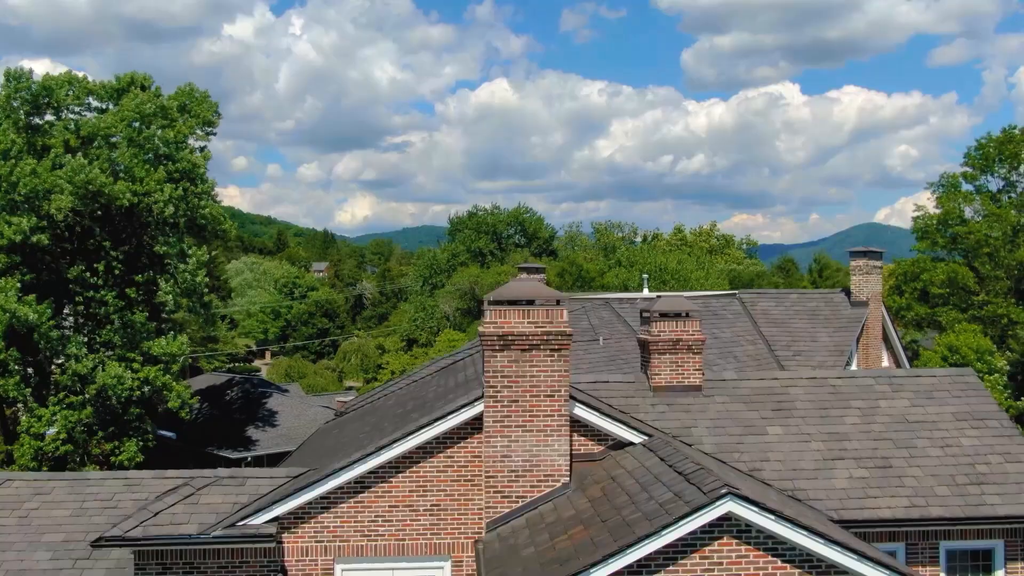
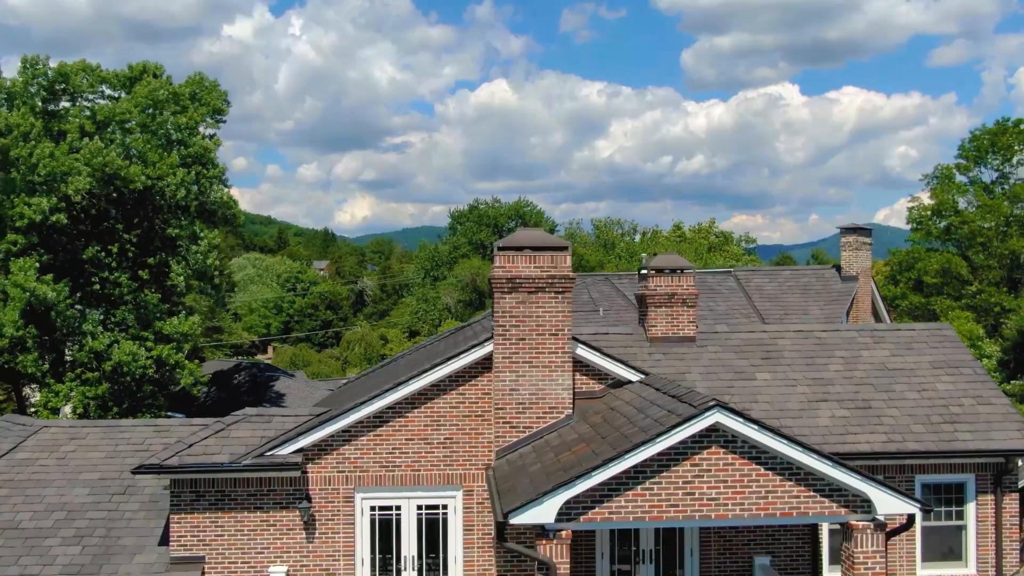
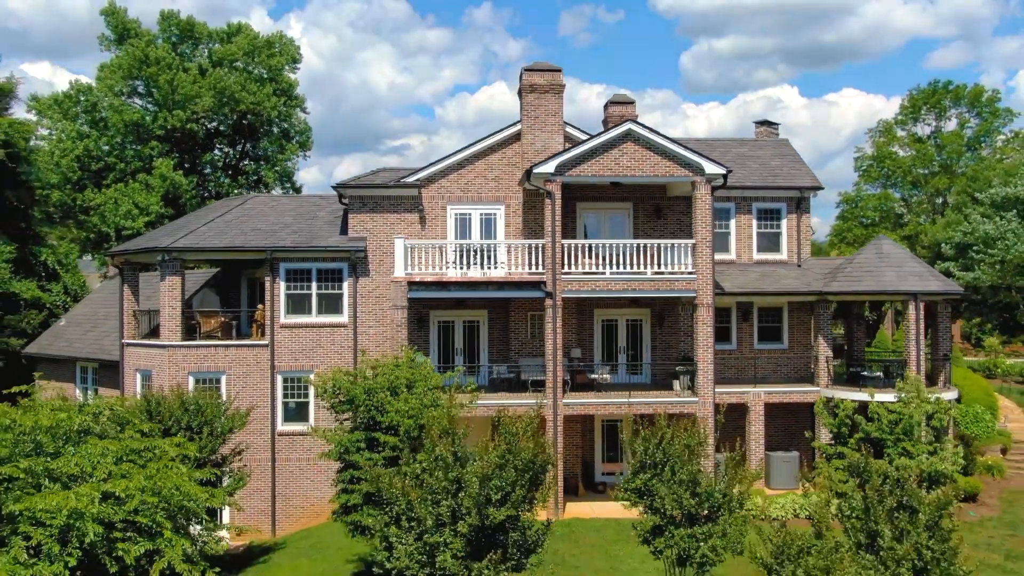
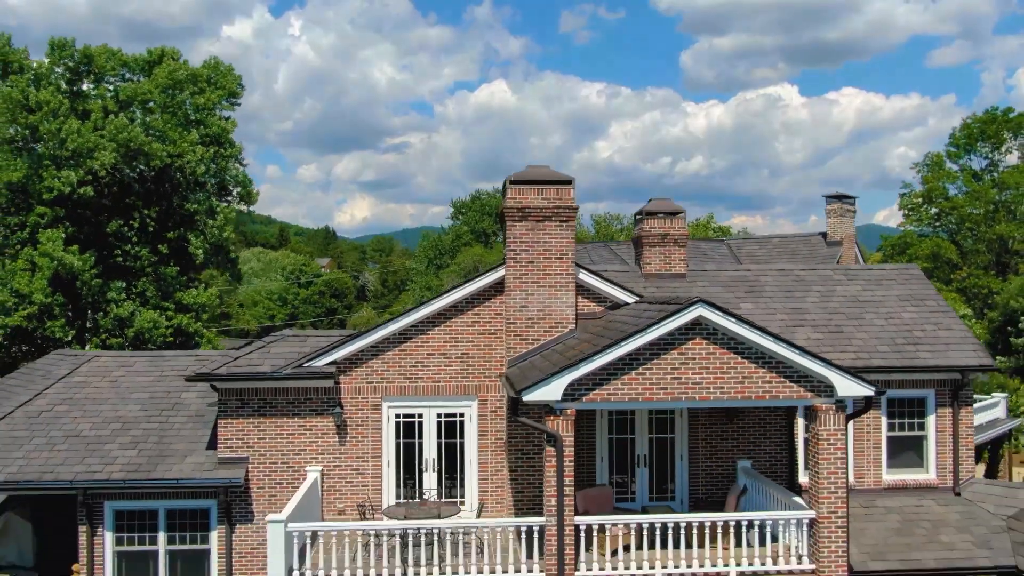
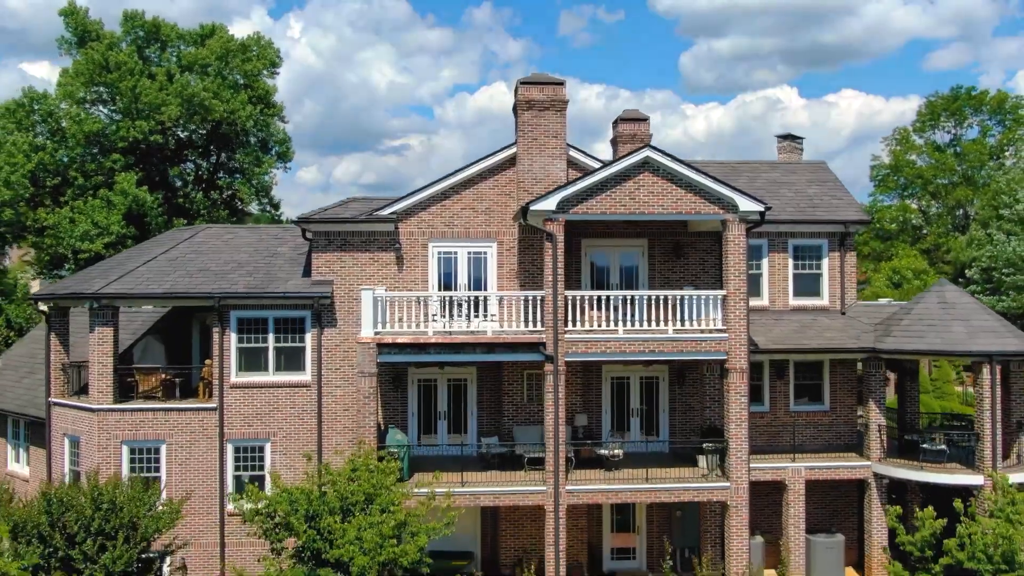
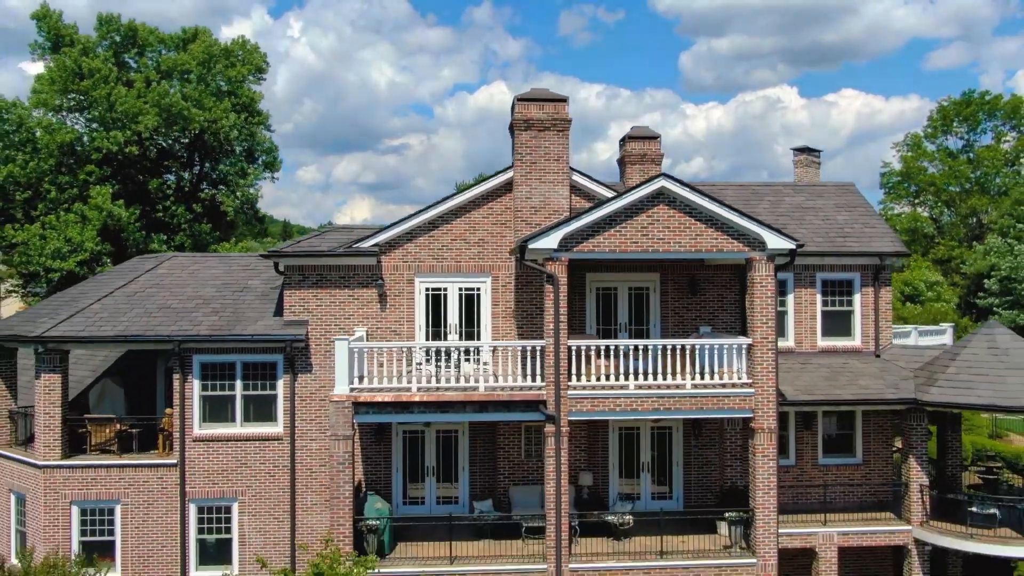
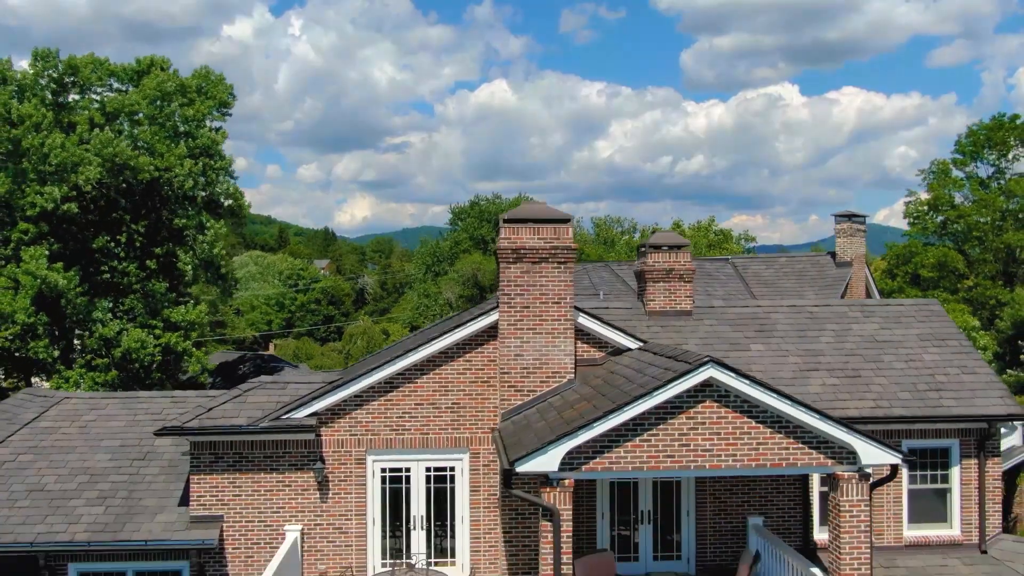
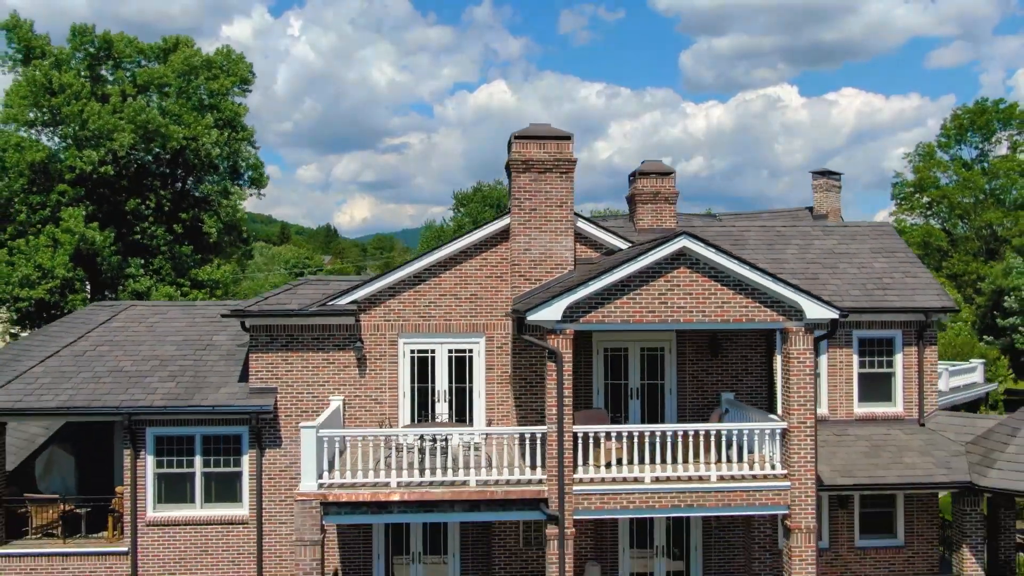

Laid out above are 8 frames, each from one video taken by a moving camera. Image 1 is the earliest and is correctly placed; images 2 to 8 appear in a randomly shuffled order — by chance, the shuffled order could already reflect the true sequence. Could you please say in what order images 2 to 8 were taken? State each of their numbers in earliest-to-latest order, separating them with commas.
2, 7, 4, 8, 6, 5, 3
